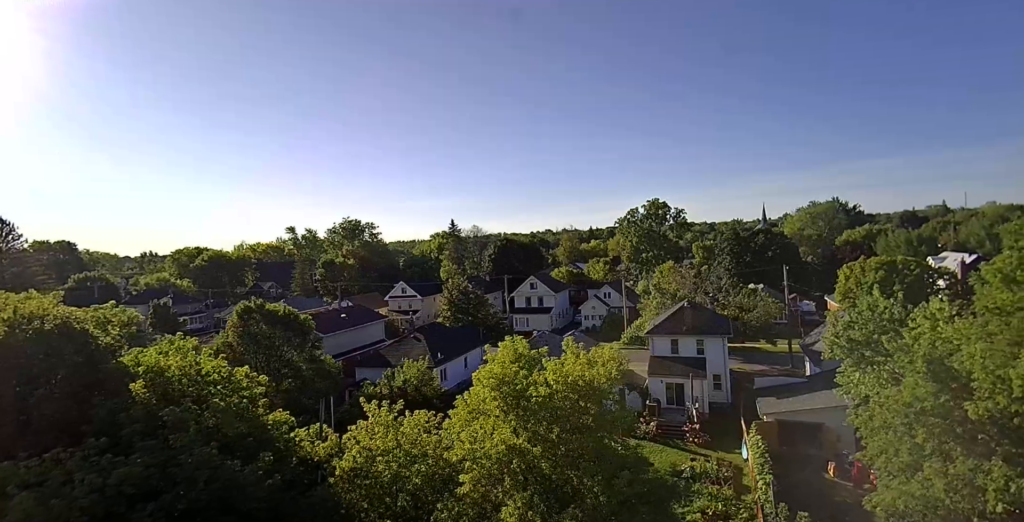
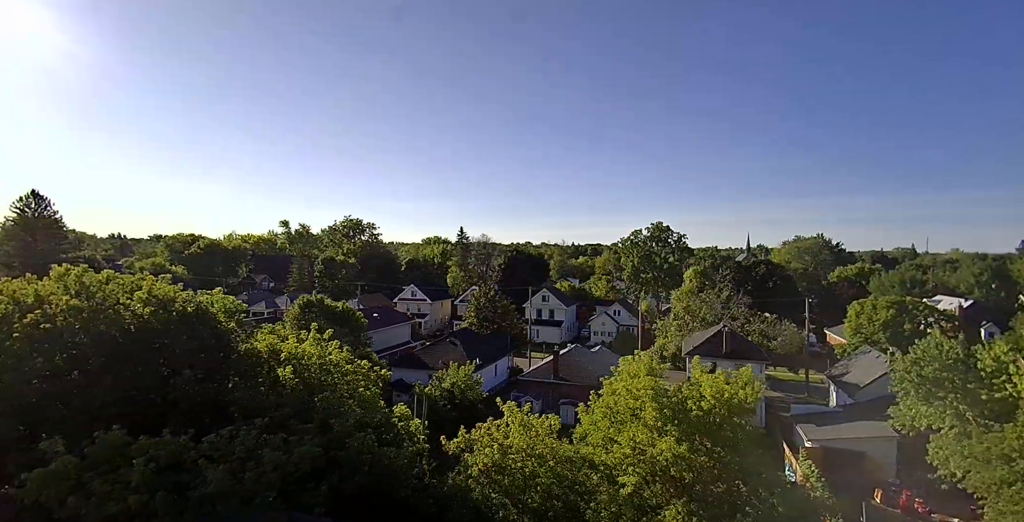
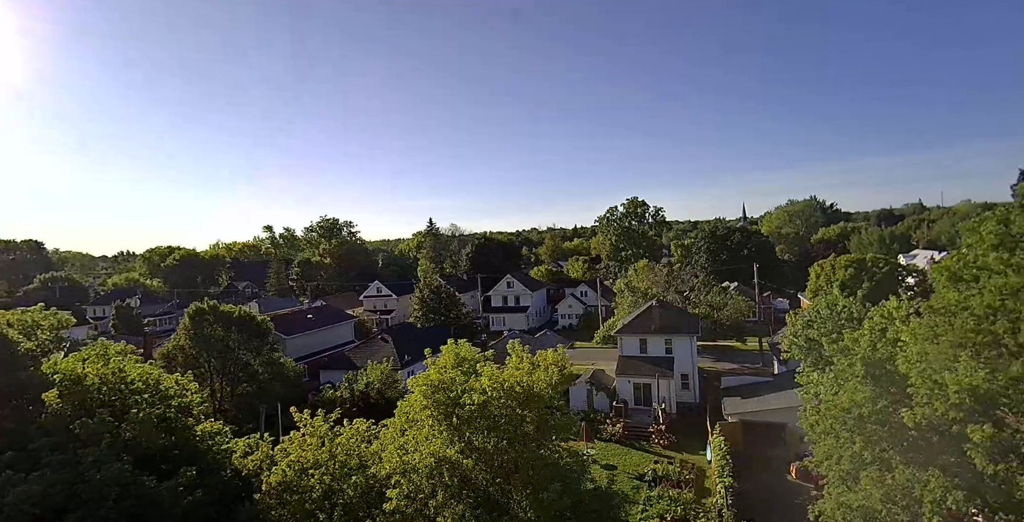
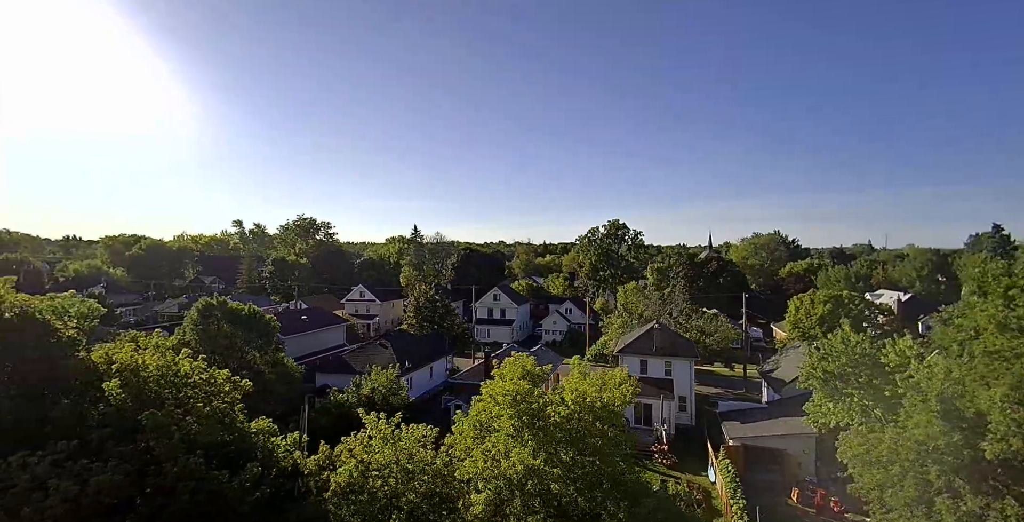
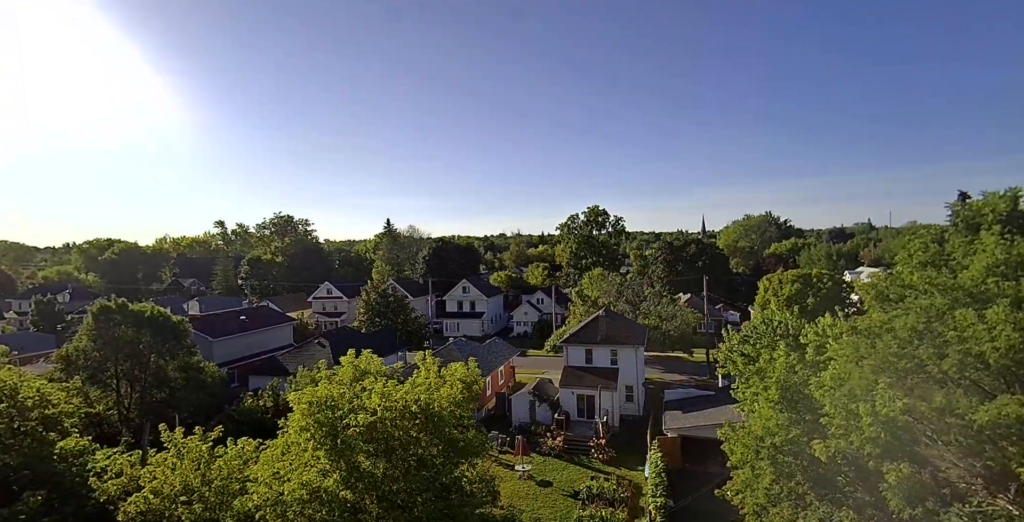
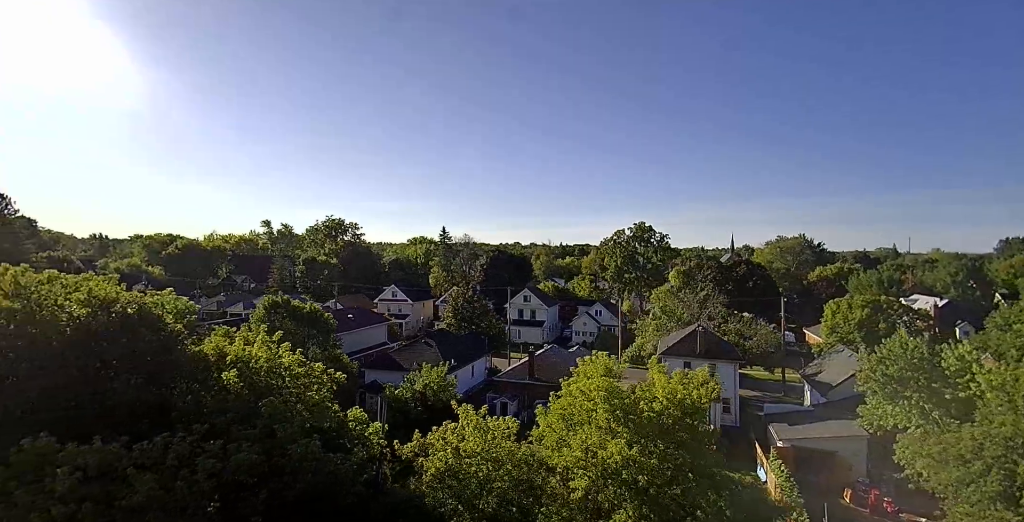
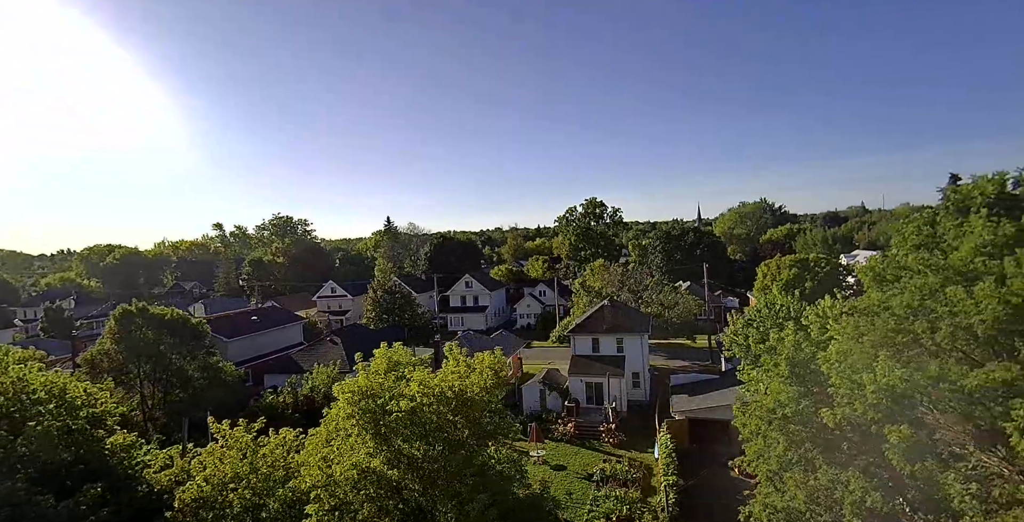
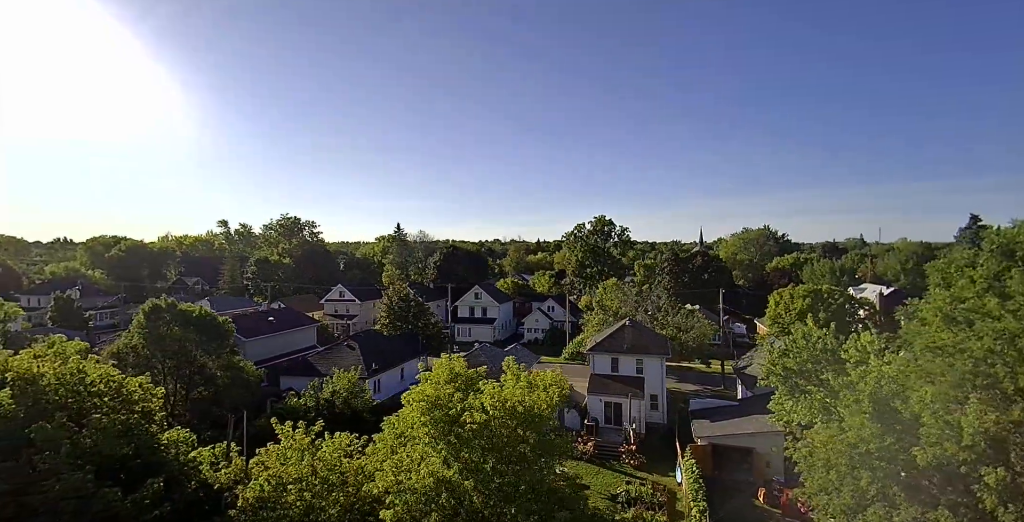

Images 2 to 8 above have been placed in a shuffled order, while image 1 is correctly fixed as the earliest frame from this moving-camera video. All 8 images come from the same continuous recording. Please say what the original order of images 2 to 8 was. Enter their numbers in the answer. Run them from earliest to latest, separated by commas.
3, 7, 5, 8, 4, 6, 2
